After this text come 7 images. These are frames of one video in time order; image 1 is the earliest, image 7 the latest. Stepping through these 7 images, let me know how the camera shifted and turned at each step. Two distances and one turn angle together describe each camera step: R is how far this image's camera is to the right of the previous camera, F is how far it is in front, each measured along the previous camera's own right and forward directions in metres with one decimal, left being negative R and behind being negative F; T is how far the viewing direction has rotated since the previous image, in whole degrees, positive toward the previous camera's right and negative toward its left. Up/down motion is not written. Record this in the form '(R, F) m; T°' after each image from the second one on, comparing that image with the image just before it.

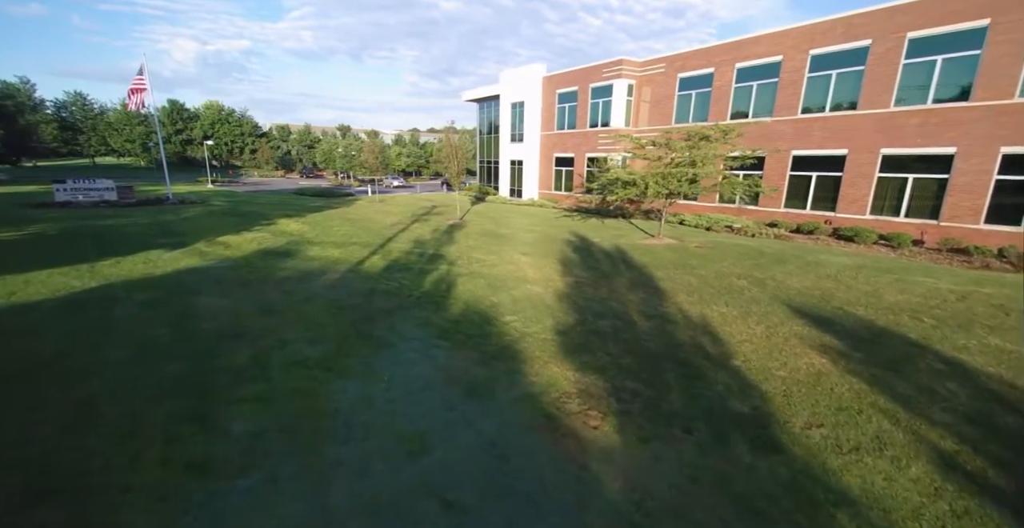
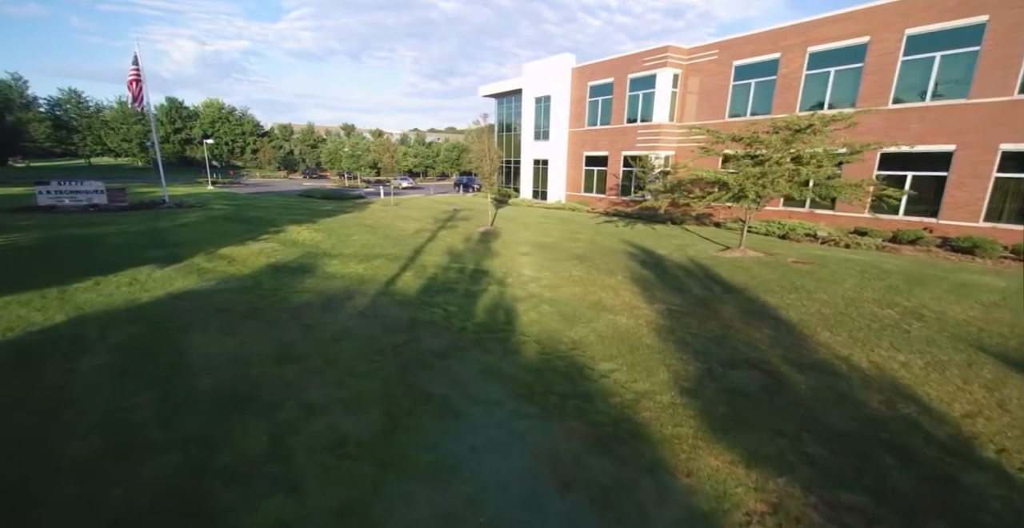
(-1.3, +2.0) m; 0°
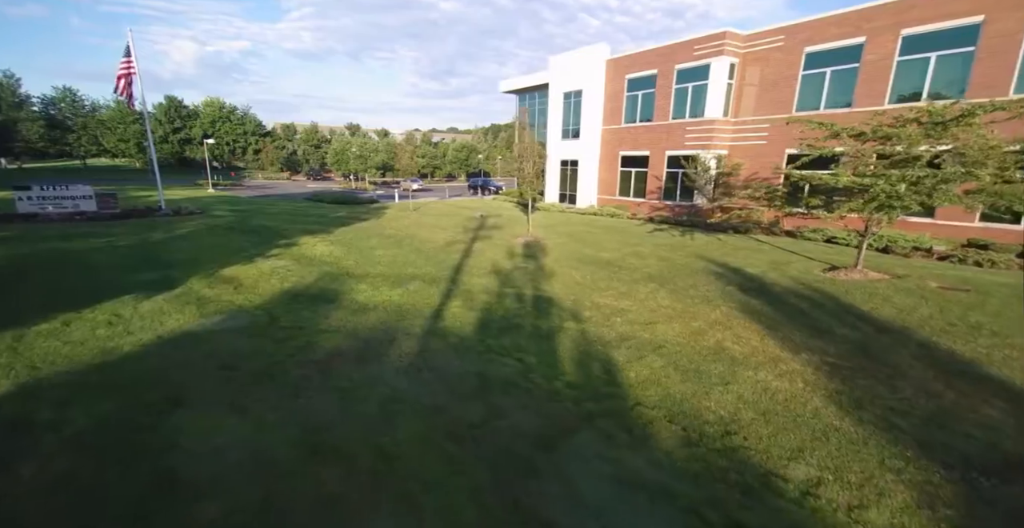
(-1.3, +1.9) m; 0°
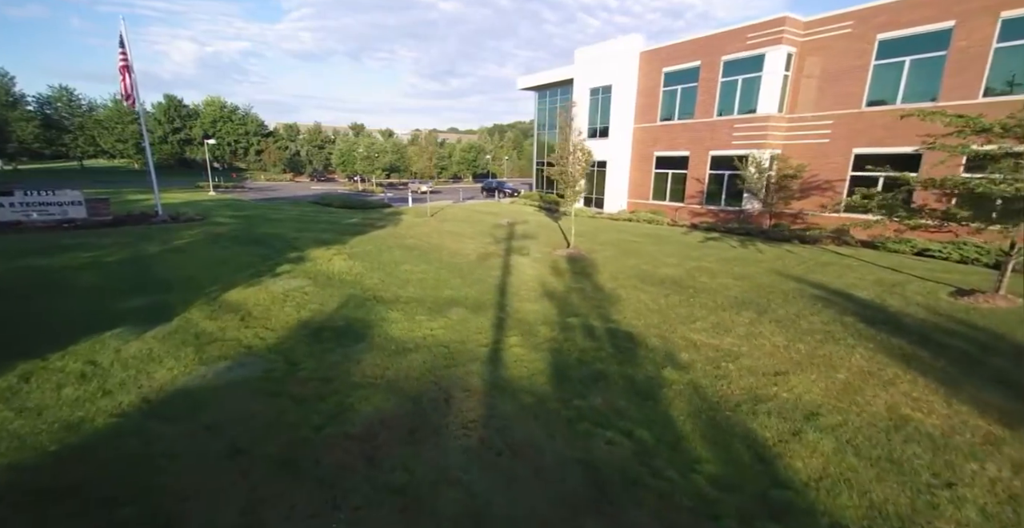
(-1.1, +1.6) m; 0°
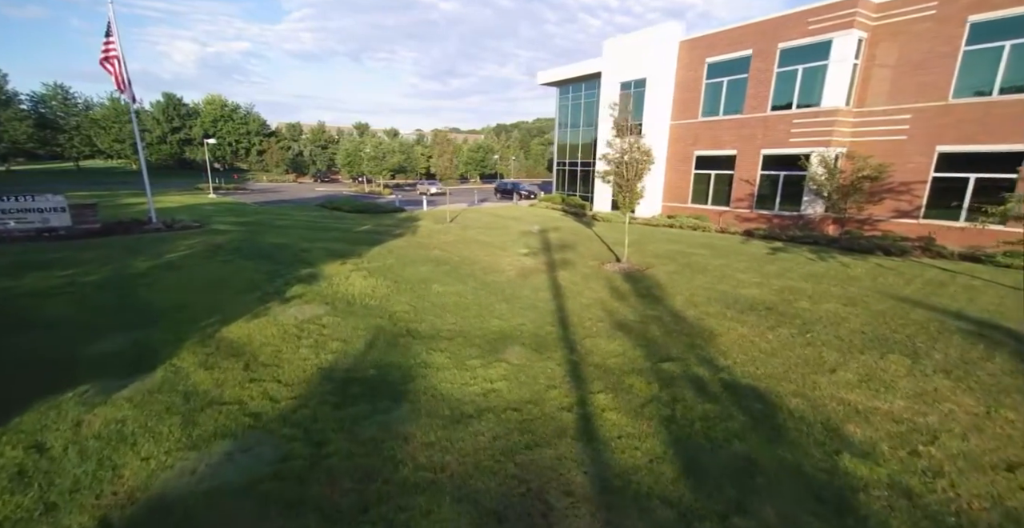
(-1.0, +1.6) m; 0°
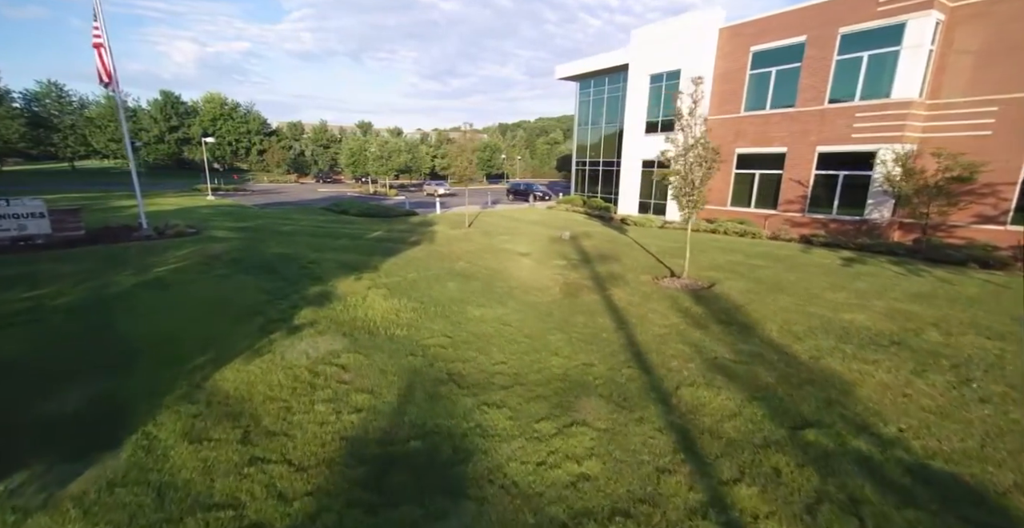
(-0.8, +1.5) m; 0°
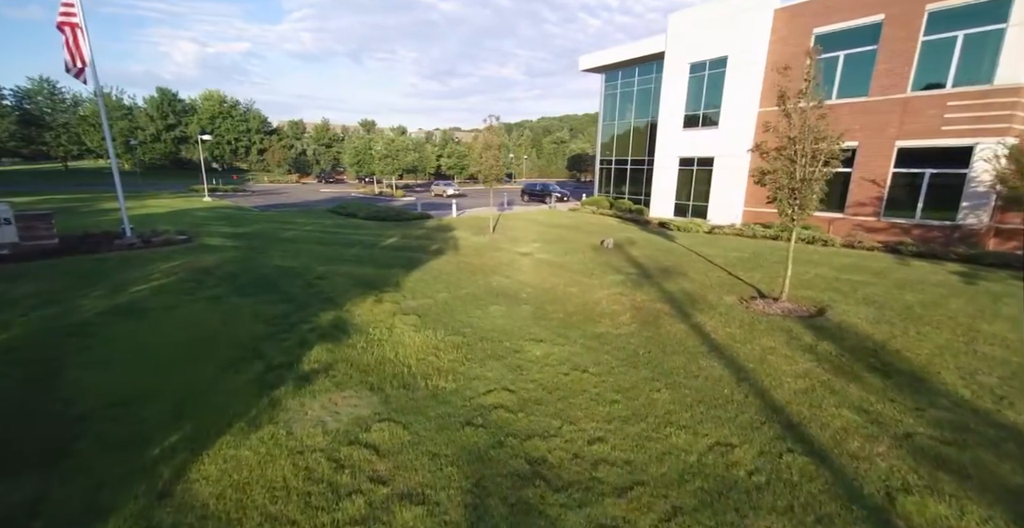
(-0.9, +1.8) m; 0°
